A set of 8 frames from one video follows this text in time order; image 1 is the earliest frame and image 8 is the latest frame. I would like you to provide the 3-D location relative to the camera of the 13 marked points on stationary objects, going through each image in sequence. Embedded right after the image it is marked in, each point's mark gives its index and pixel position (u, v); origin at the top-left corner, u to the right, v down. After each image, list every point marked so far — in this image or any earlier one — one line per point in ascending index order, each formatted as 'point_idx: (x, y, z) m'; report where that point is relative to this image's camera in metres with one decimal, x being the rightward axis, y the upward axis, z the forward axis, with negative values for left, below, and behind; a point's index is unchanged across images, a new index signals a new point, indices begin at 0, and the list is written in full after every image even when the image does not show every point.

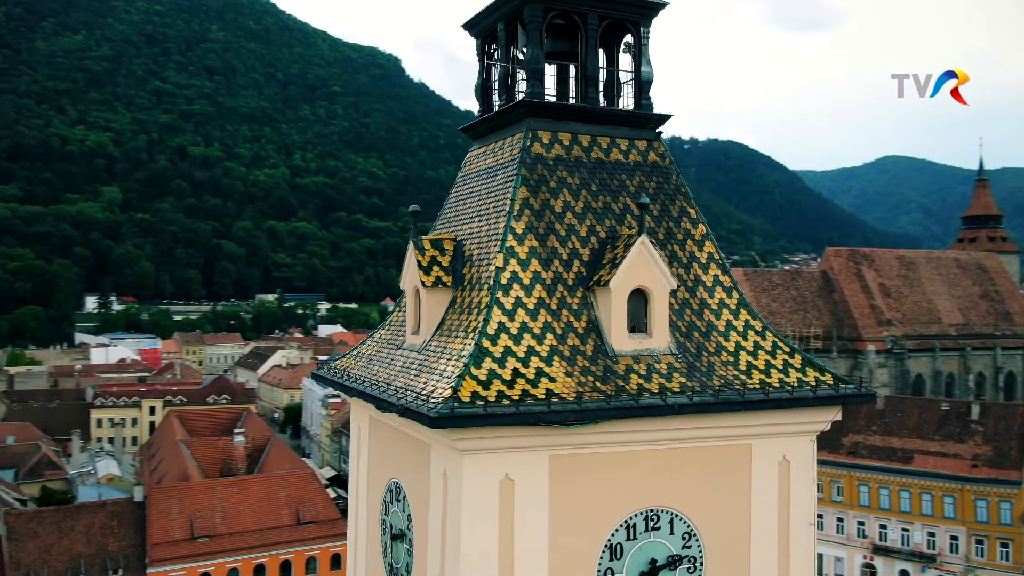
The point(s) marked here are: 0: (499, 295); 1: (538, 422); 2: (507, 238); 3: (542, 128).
0: (-0.1, 0.0, +6.8) m
1: (+0.1, -0.9, +6.2) m
2: (0.0, +0.4, +7.0) m
3: (+0.2, +1.3, +7.6) m
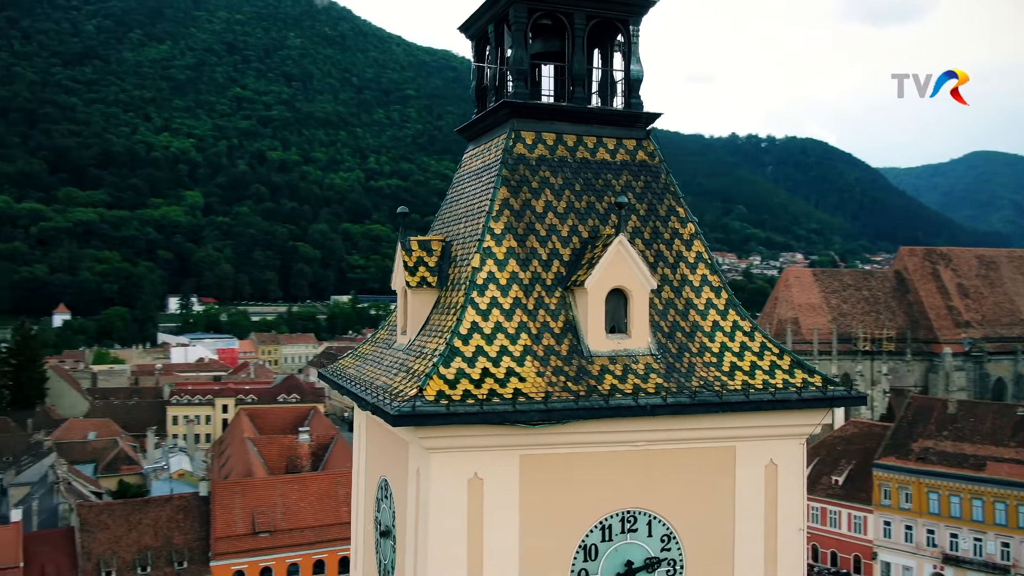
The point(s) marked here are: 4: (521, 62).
0: (-0.3, 0.0, +6.8) m
1: (-0.1, -0.9, +6.2) m
2: (-0.2, +0.4, +7.1) m
3: (+0.1, +1.3, +7.6) m
4: (+0.1, +1.9, +7.6) m
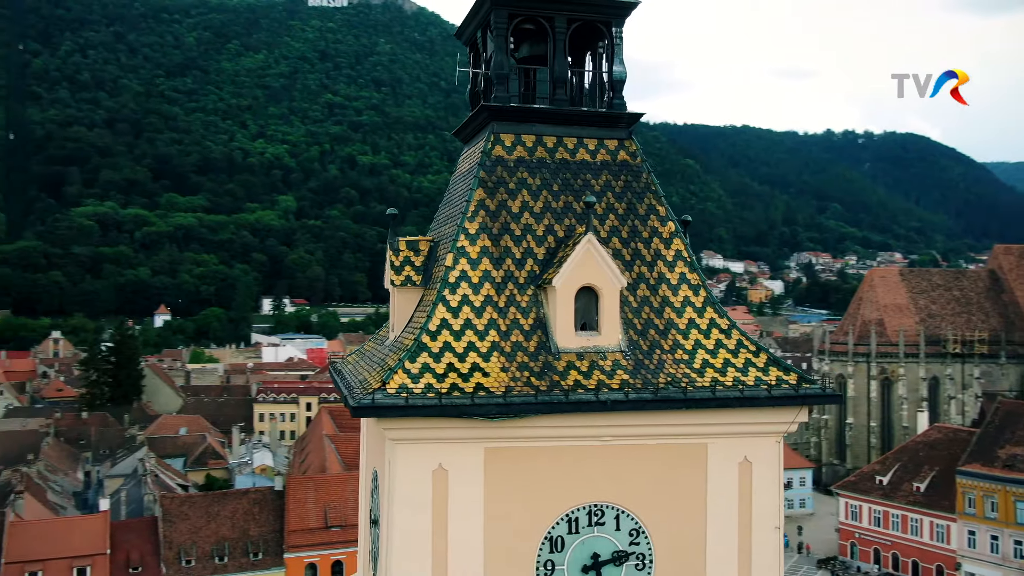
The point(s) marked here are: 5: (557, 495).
0: (-0.5, 0.0, +7.1) m
1: (-0.4, -0.9, +6.5) m
2: (-0.4, +0.4, +7.3) m
3: (0.0, +1.3, +7.8) m
4: (-0.1, +1.9, +7.8) m
5: (+0.3, -1.6, +6.9) m
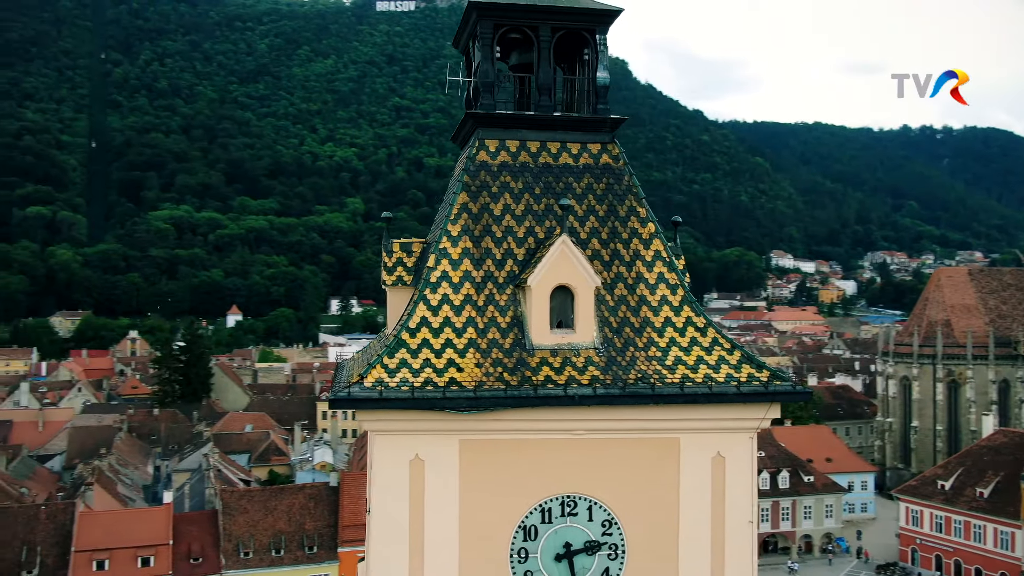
0: (-0.7, 0.0, +7.4) m
1: (-0.6, -0.9, +6.8) m
2: (-0.6, +0.4, +7.6) m
3: (-0.2, +1.3, +8.1) m
4: (-0.2, +1.9, +8.1) m
5: (+0.1, -1.6, +7.2) m
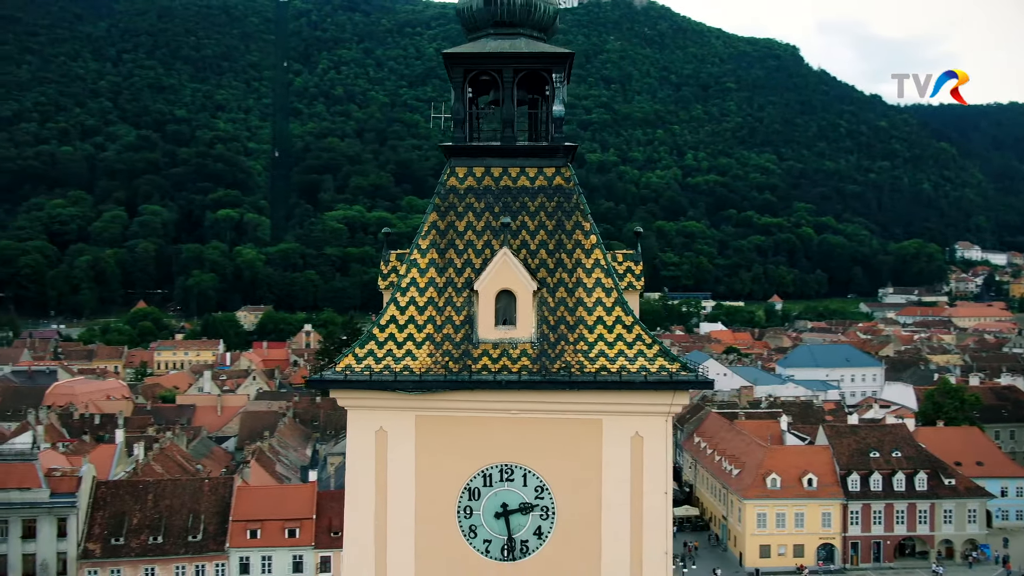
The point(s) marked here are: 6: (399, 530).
0: (-1.1, -0.1, +9.1) m
1: (-1.2, -0.9, +8.5) m
2: (-1.0, +0.4, +9.3) m
3: (-0.5, +1.3, +9.7) m
4: (-0.6, +1.9, +9.7) m
5: (-0.4, -1.6, +8.7) m
6: (-1.1, -2.2, +8.7) m
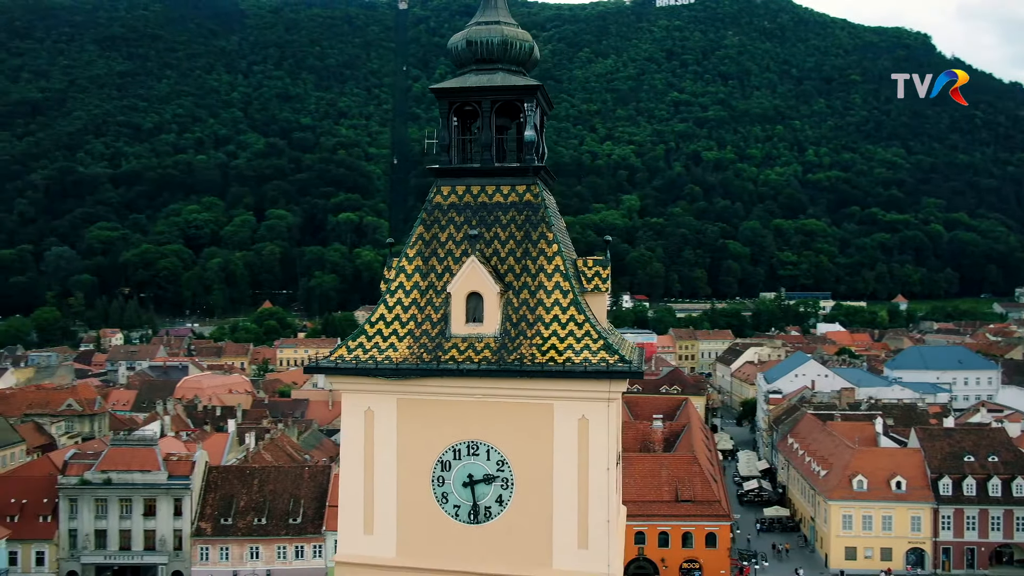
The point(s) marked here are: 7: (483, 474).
0: (-1.5, -0.1, +10.7) m
1: (-1.6, -0.9, +10.1) m
2: (-1.3, +0.3, +10.9) m
3: (-0.8, +1.3, +11.2) m
4: (-0.8, +1.8, +11.2) m
5: (-0.8, -1.6, +10.2) m
6: (-1.5, -2.3, +10.3) m
7: (-0.3, -2.1, +10.2) m
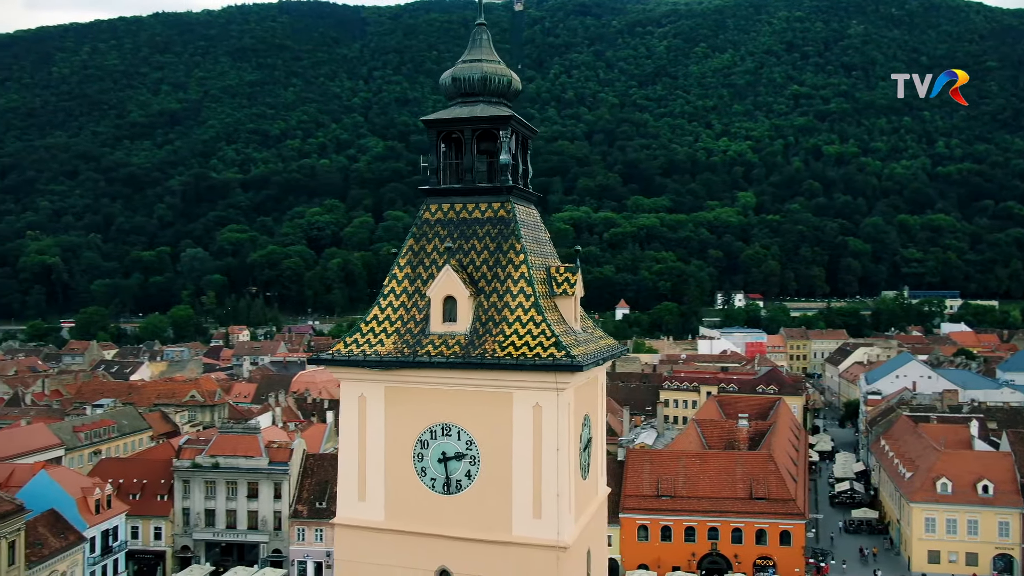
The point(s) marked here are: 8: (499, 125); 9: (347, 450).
0: (-1.8, -0.2, +12.6) m
1: (-2.0, -1.0, +12.0) m
2: (-1.6, +0.3, +12.7) m
3: (-1.1, +1.2, +12.9) m
4: (-1.1, +1.8, +13.0) m
5: (-1.2, -1.7, +12.0) m
6: (-1.8, -2.3, +12.2) m
7: (-0.7, -2.1, +11.9) m
8: (-0.1, +2.2, +12.6) m
9: (-2.2, -2.2, +12.3) m
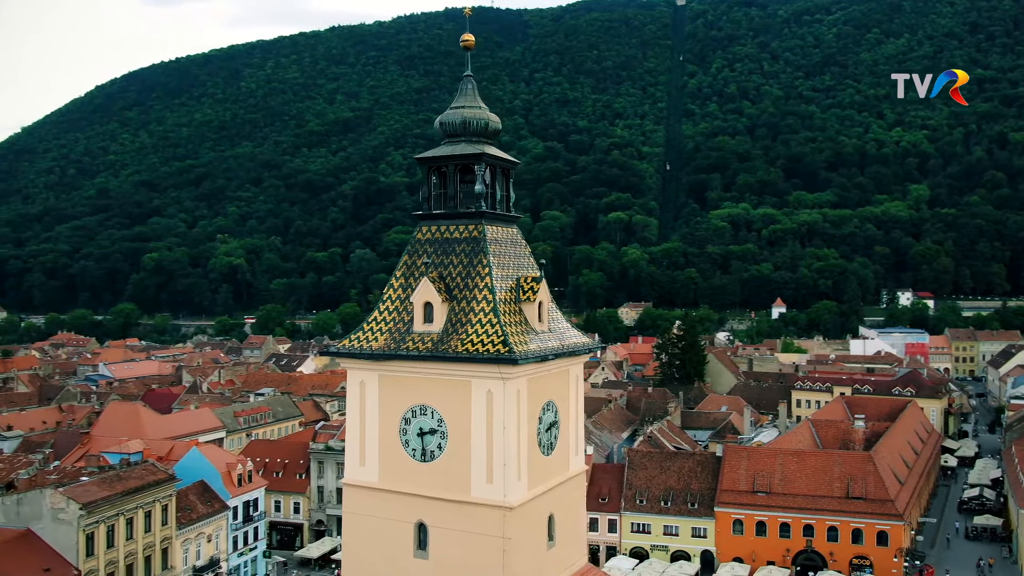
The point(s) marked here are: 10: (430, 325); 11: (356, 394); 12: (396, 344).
0: (-2.3, -0.3, +15.6) m
1: (-2.6, -1.1, +15.0) m
2: (-2.0, +0.2, +15.7) m
3: (-1.5, +1.1, +15.8) m
4: (-1.5, +1.6, +15.8) m
5: (-1.7, -1.8, +14.9) m
6: (-2.4, -2.5, +15.2) m
7: (-1.3, -2.3, +14.7) m
8: (-0.6, +2.1, +15.3) m
9: (-2.7, -2.3, +15.4) m
10: (-1.4, -0.6, +14.8) m
11: (-2.6, -1.7, +15.4) m
12: (-1.9, -0.9, +14.9) m
